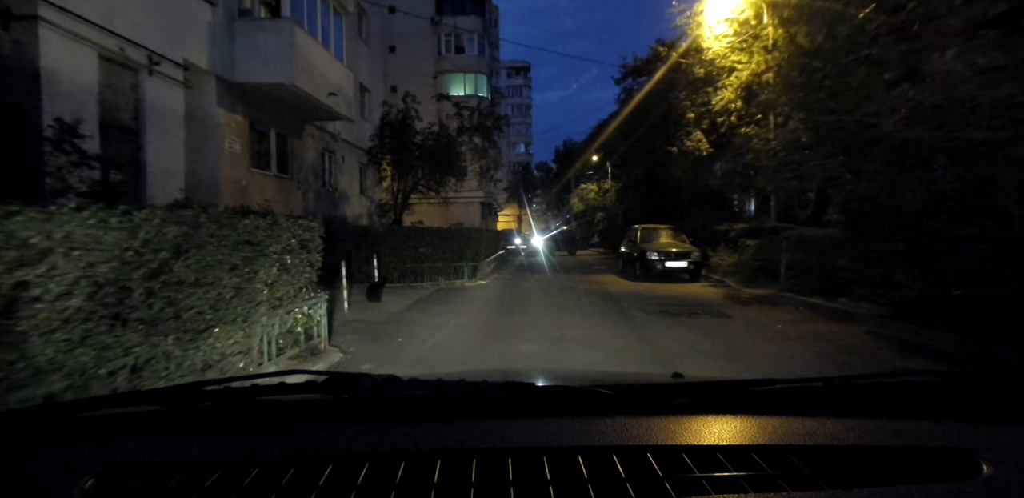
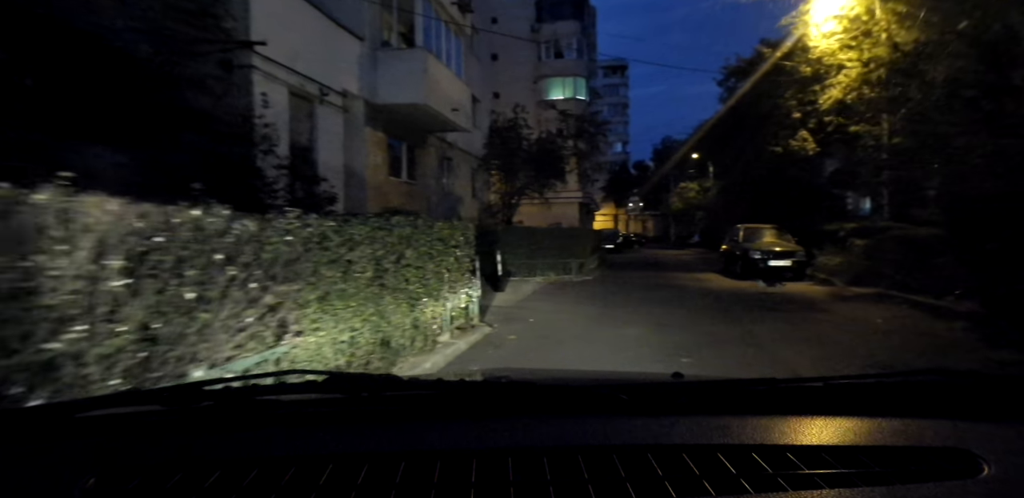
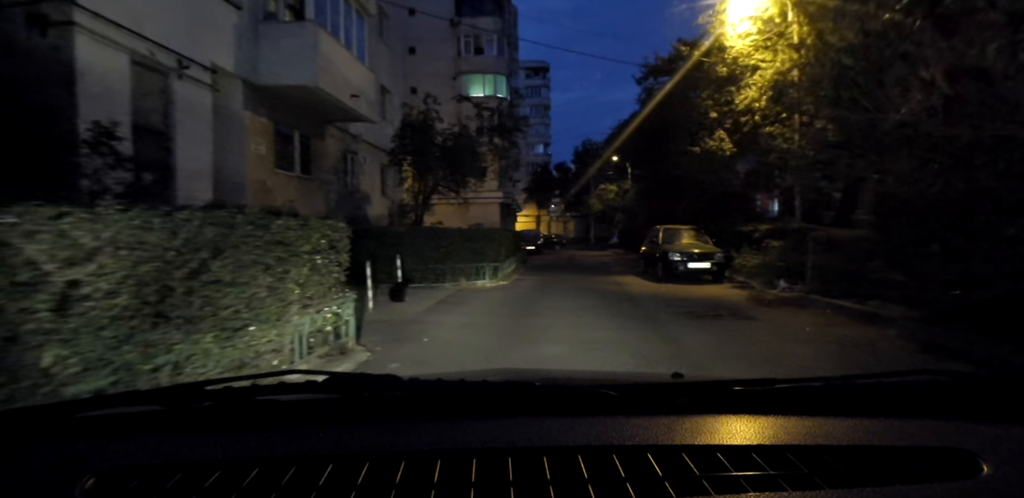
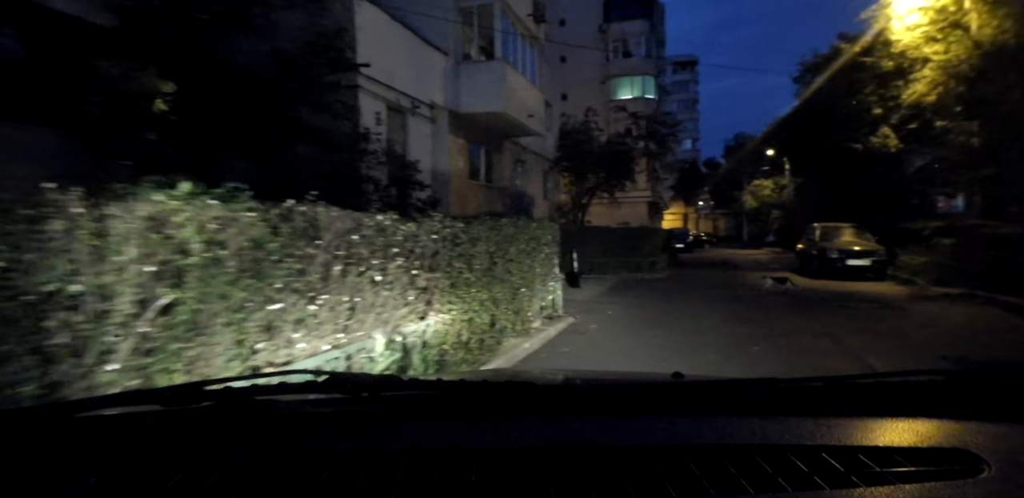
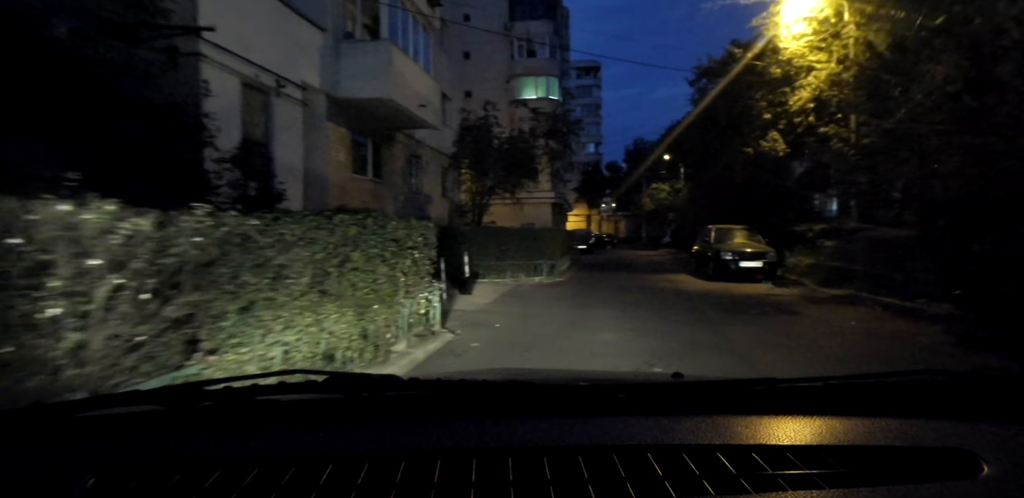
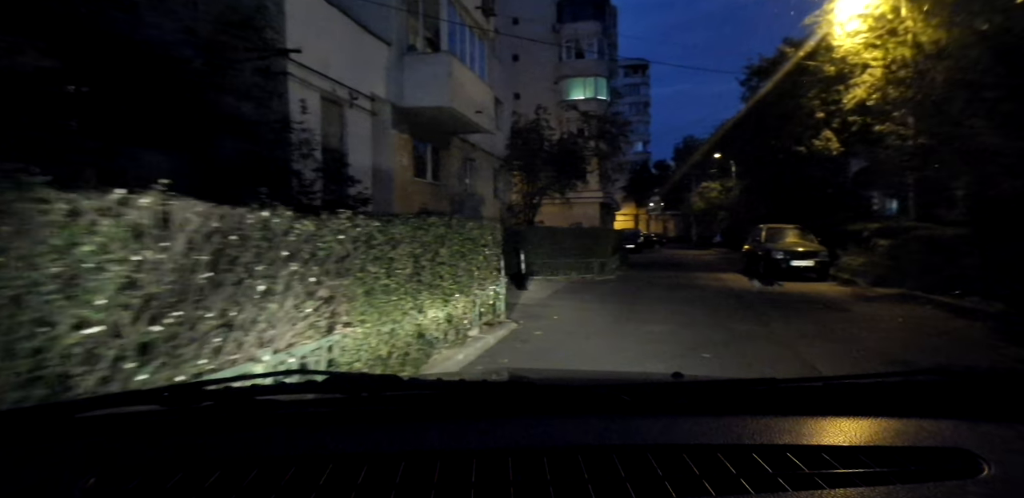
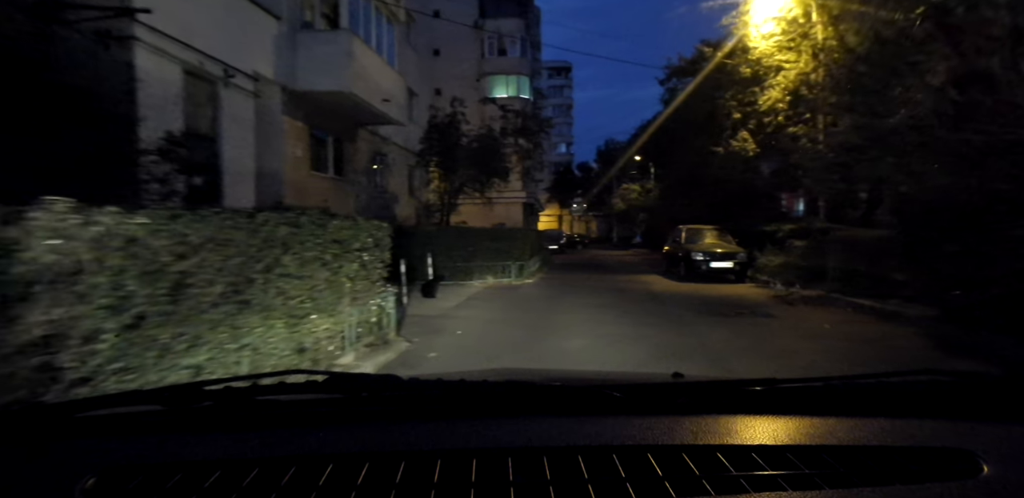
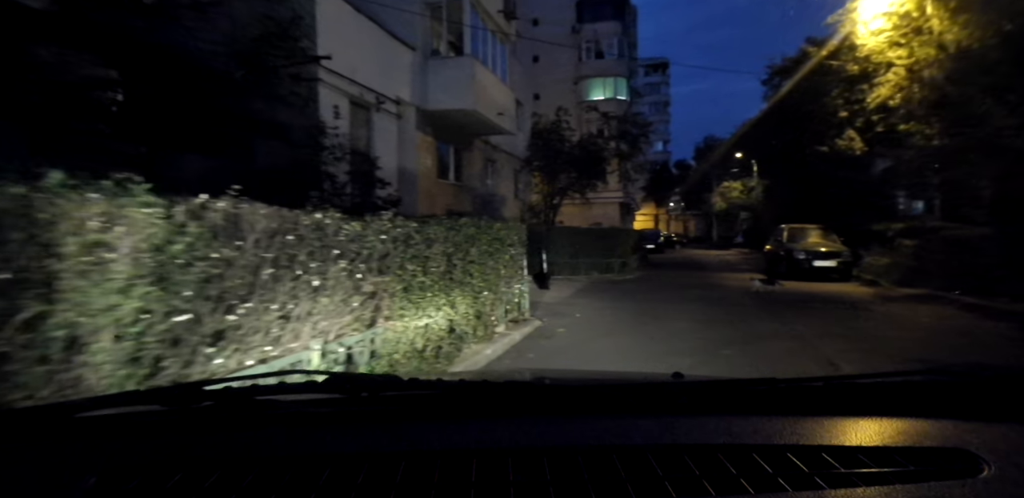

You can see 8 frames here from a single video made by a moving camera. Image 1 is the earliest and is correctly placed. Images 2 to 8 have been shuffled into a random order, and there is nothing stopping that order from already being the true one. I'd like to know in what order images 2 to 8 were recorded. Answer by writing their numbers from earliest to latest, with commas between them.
3, 7, 5, 2, 6, 8, 4
